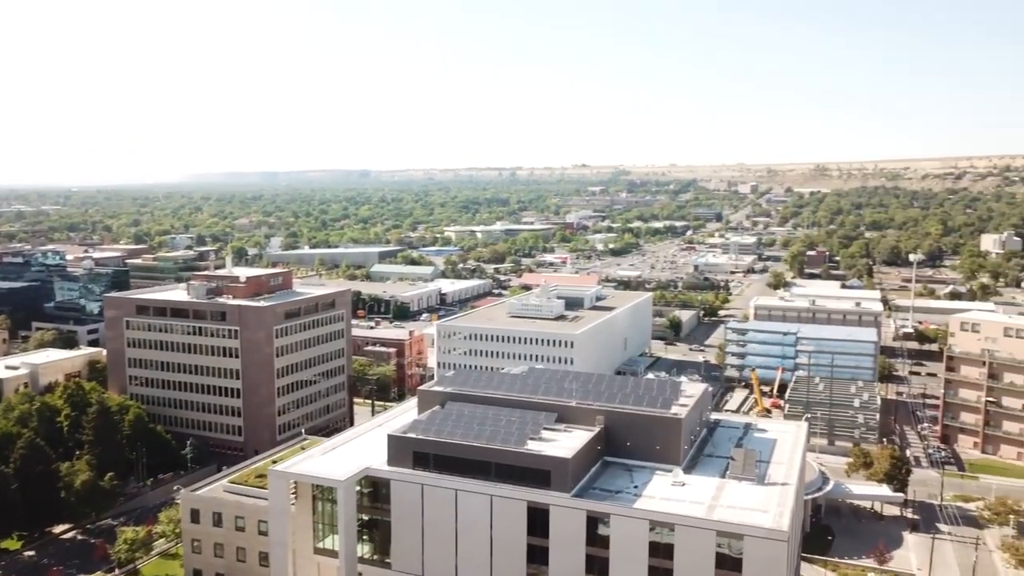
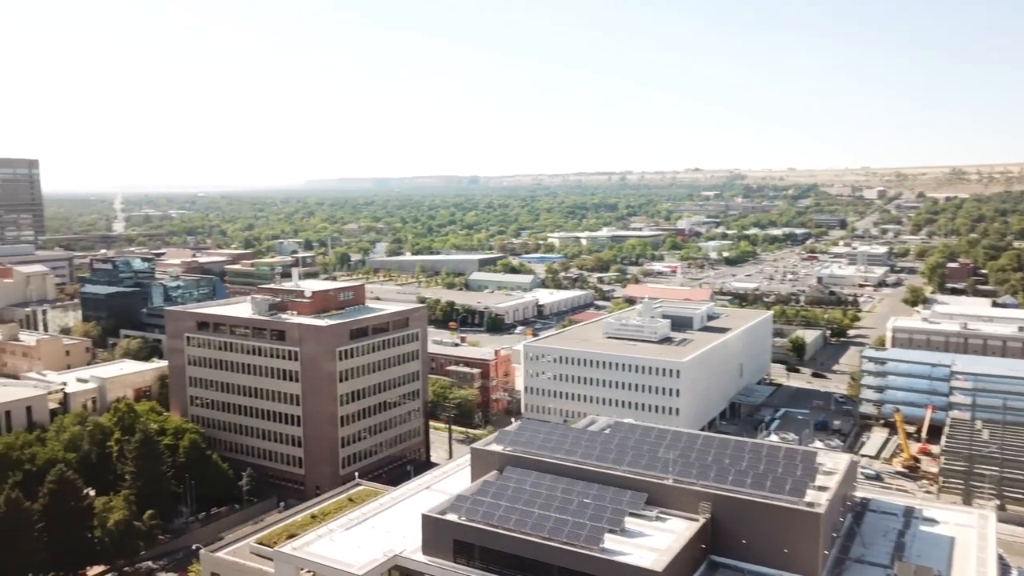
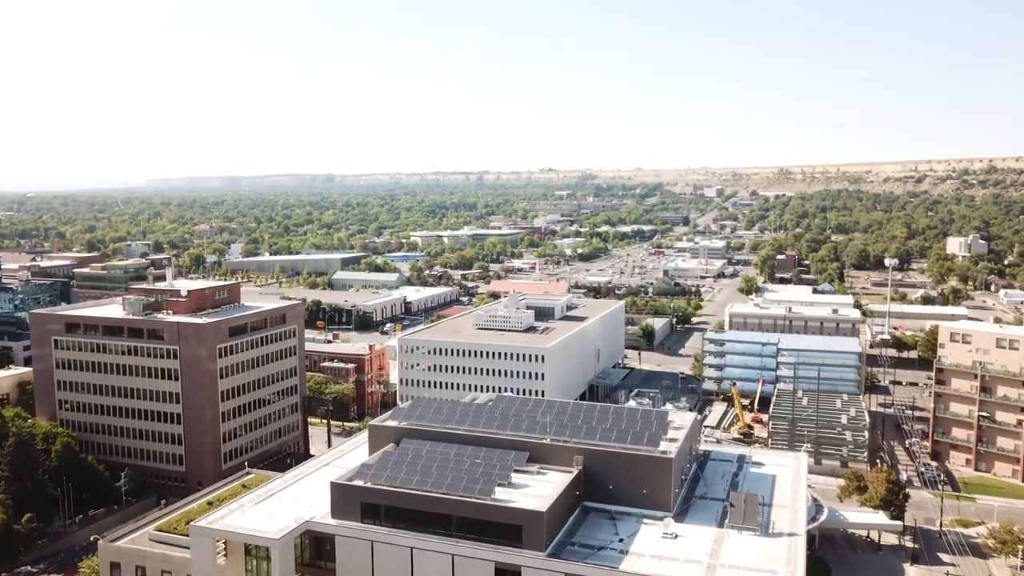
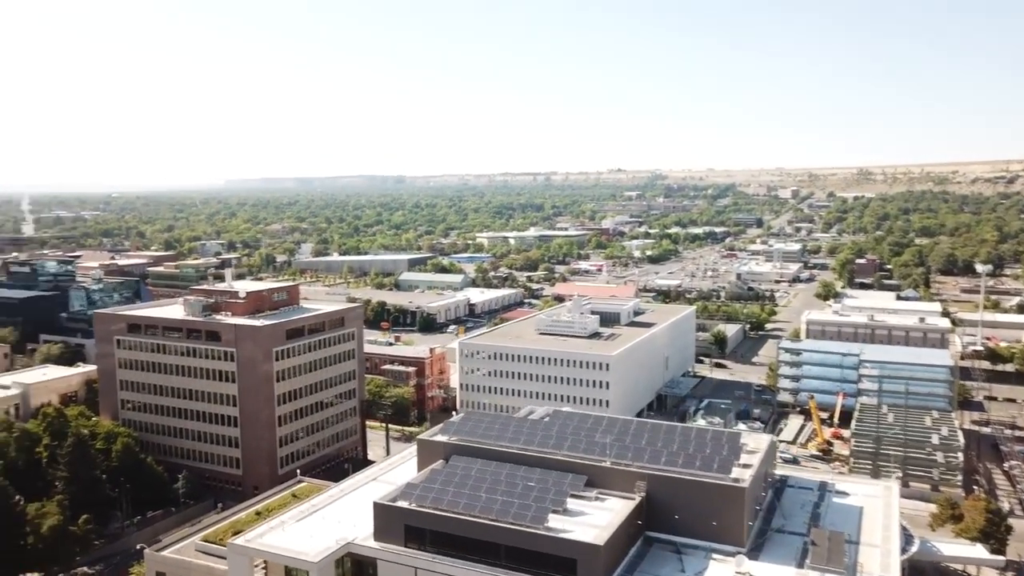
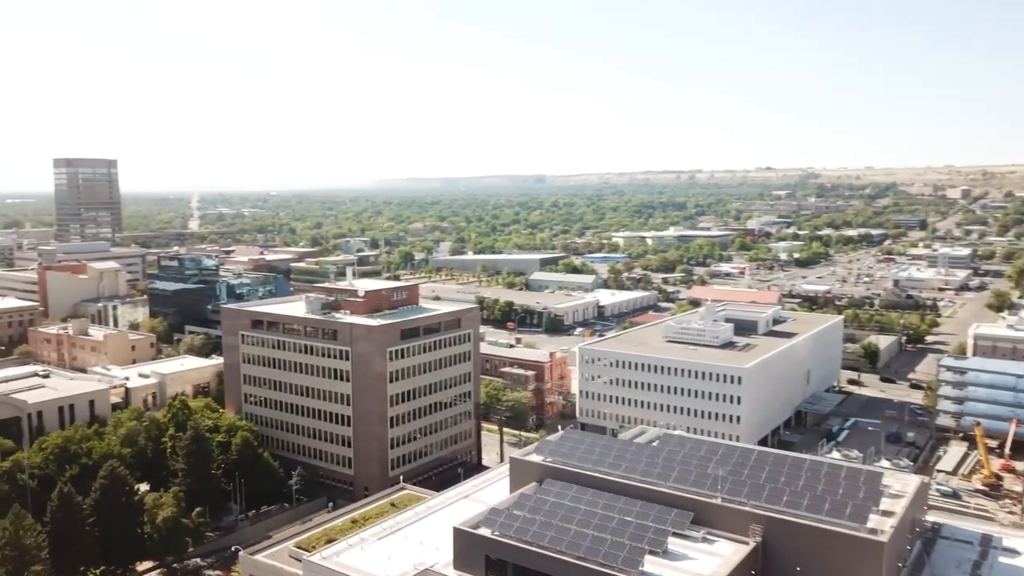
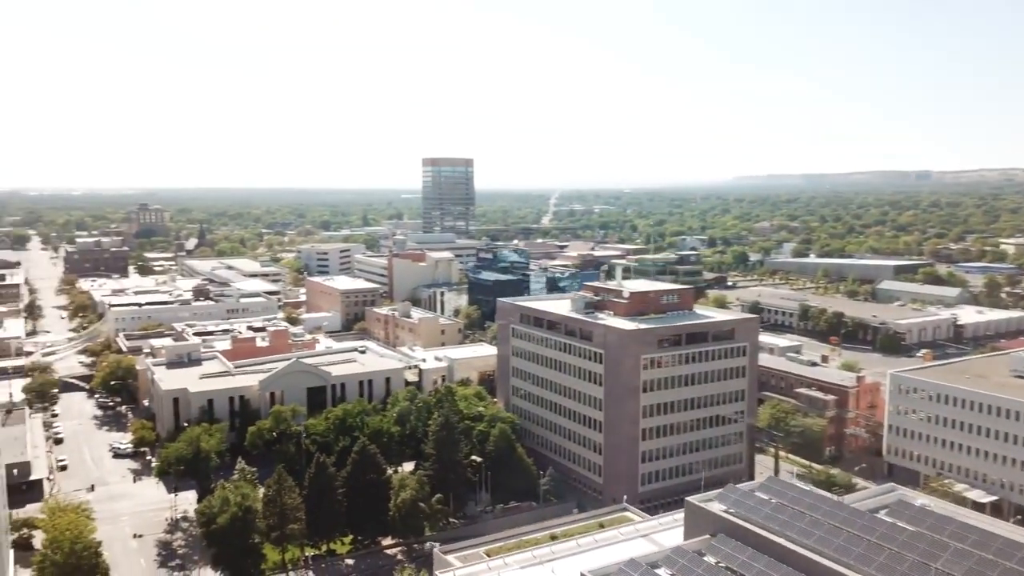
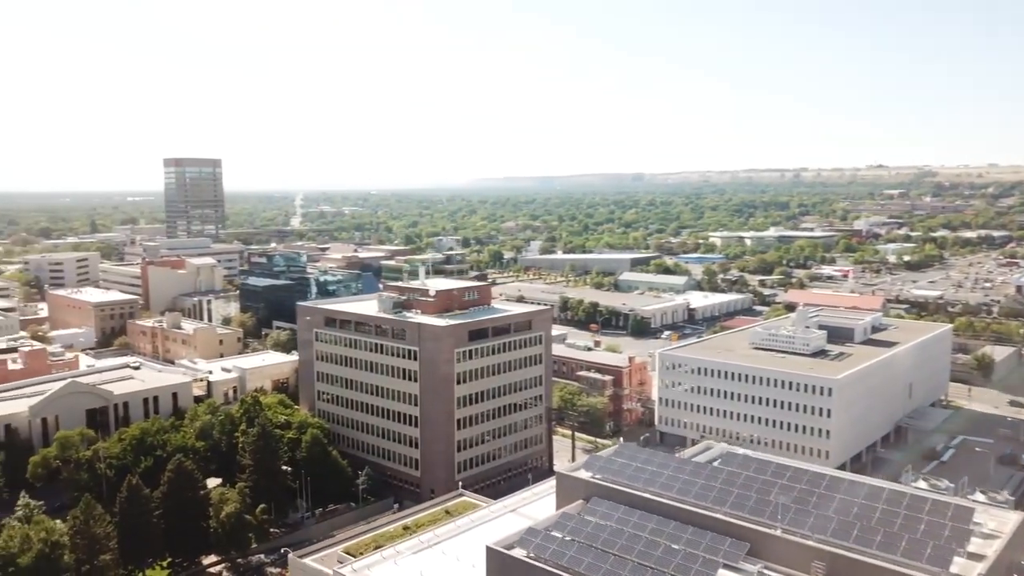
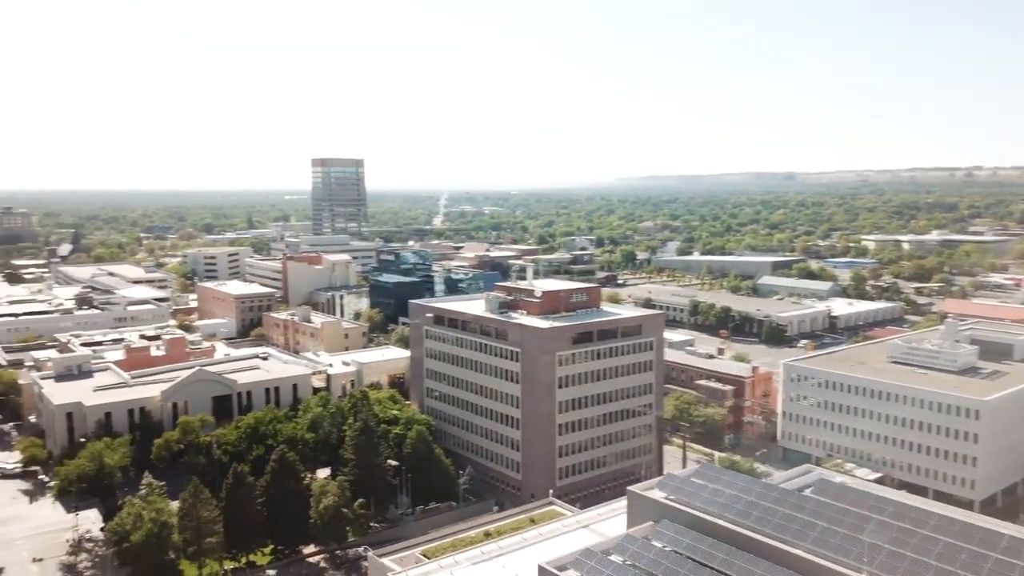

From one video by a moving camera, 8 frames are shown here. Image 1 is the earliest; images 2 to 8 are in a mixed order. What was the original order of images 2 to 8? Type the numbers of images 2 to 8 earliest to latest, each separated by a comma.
3, 4, 2, 5, 7, 8, 6
